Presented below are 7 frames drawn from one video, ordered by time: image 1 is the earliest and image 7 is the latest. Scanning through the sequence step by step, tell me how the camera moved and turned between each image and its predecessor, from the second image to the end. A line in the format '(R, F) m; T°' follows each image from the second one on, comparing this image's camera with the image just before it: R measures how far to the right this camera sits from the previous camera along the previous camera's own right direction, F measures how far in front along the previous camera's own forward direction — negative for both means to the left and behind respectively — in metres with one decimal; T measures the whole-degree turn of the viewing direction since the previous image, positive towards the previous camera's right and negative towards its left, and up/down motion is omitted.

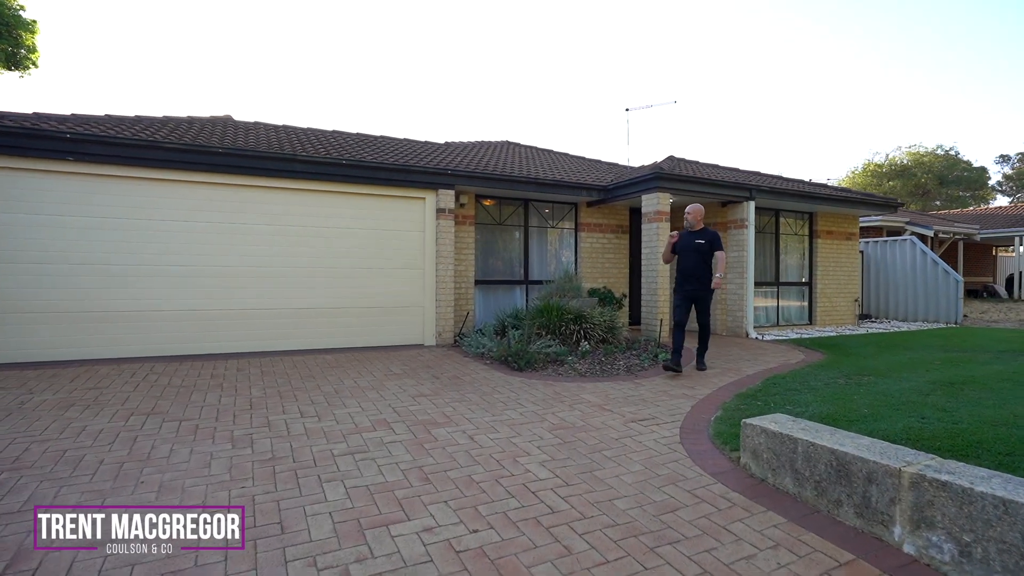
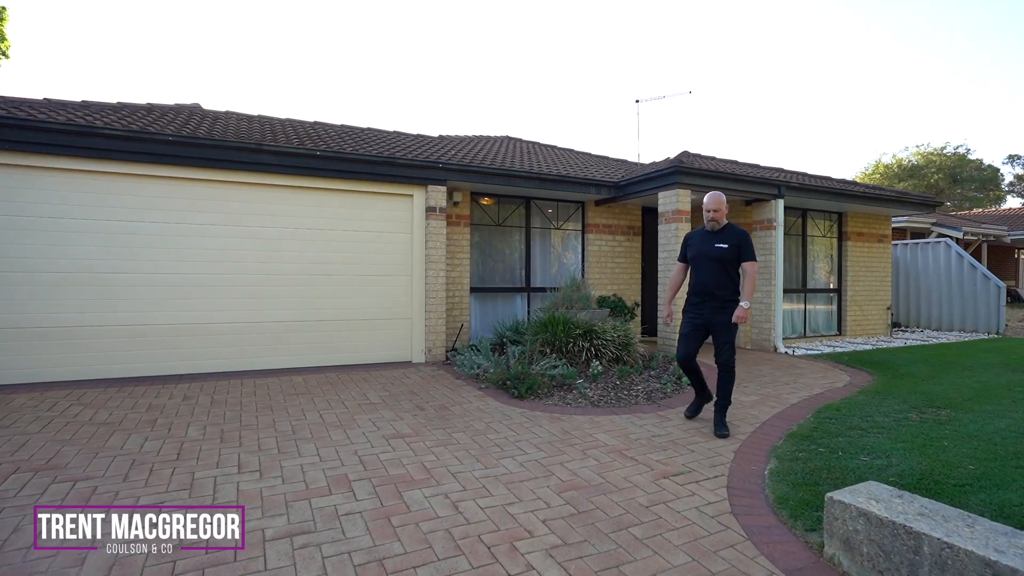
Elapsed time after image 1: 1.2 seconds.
(0.0, +1.1) m; 0°
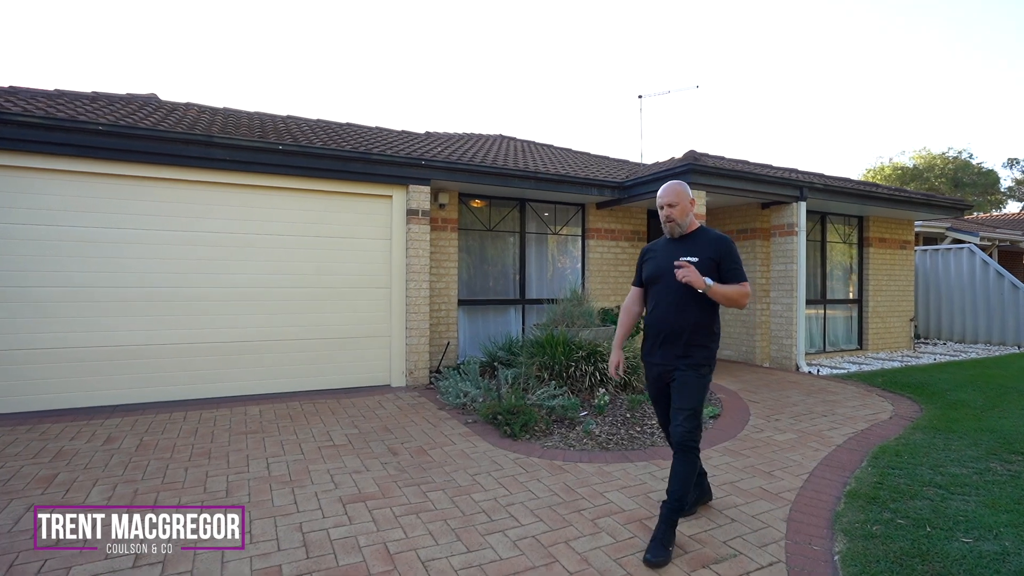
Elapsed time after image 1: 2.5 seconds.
(0.0, +0.9) m; +1°
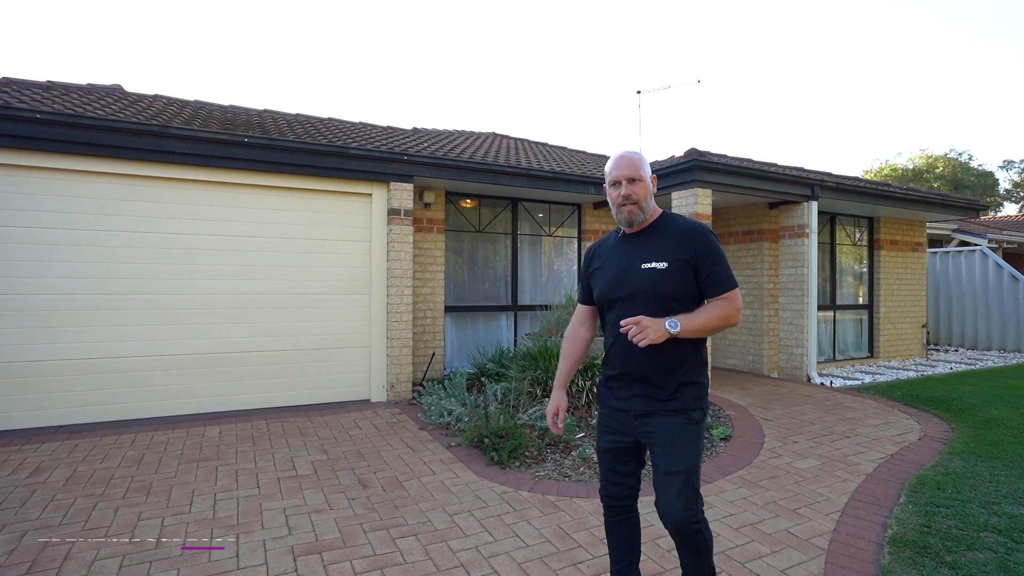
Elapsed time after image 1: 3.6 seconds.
(+0.1, +0.6) m; 0°
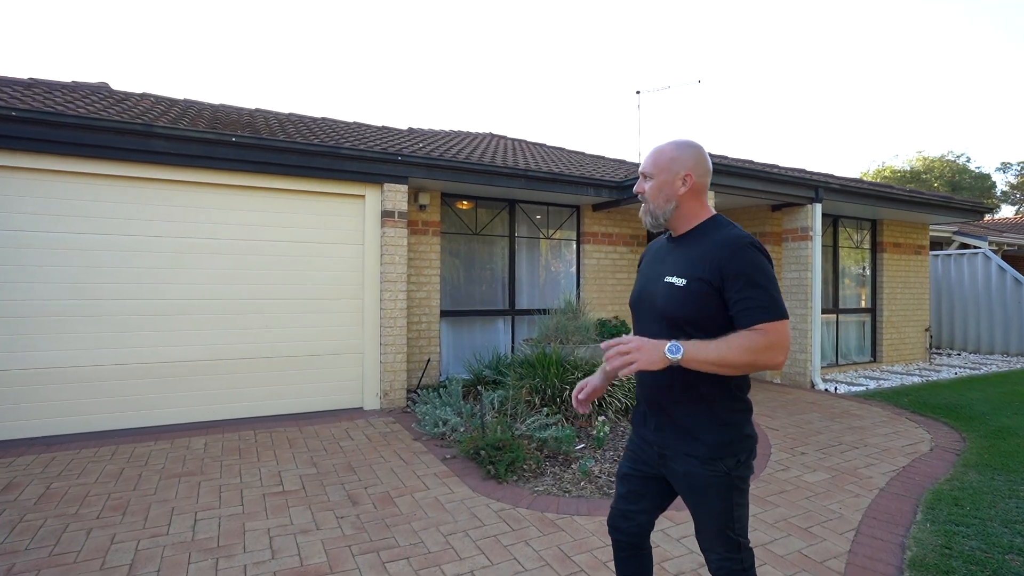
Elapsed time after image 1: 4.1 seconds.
(0.0, +0.2) m; 0°
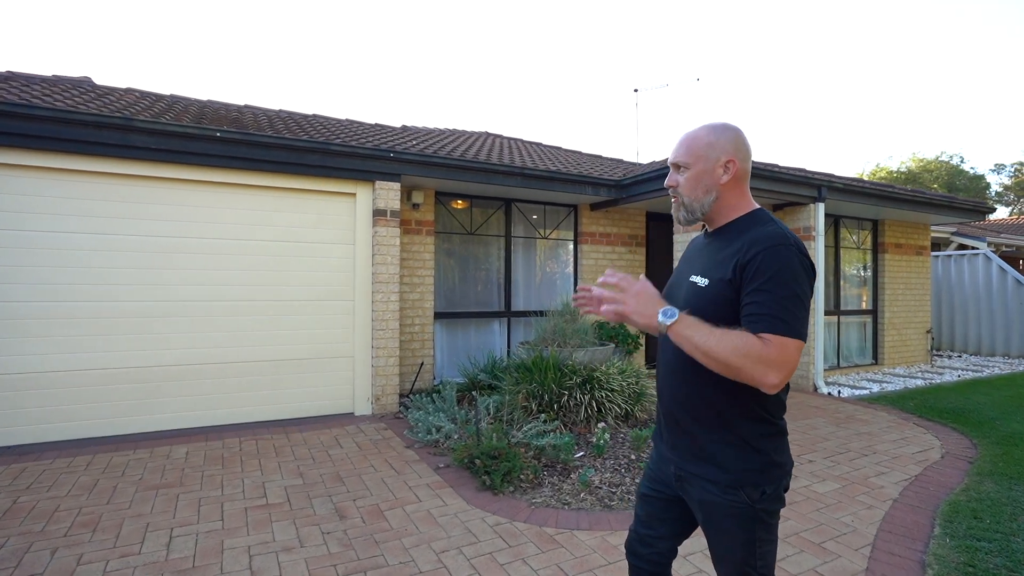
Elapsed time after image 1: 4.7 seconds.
(0.0, +0.2) m; 0°
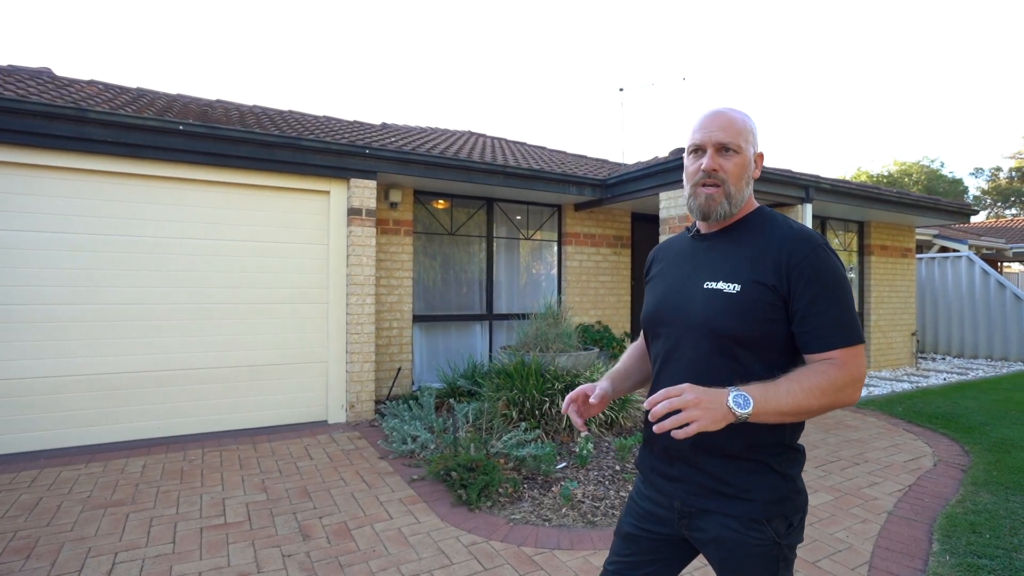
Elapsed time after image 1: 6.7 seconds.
(+0.1, +0.2) m; +1°
